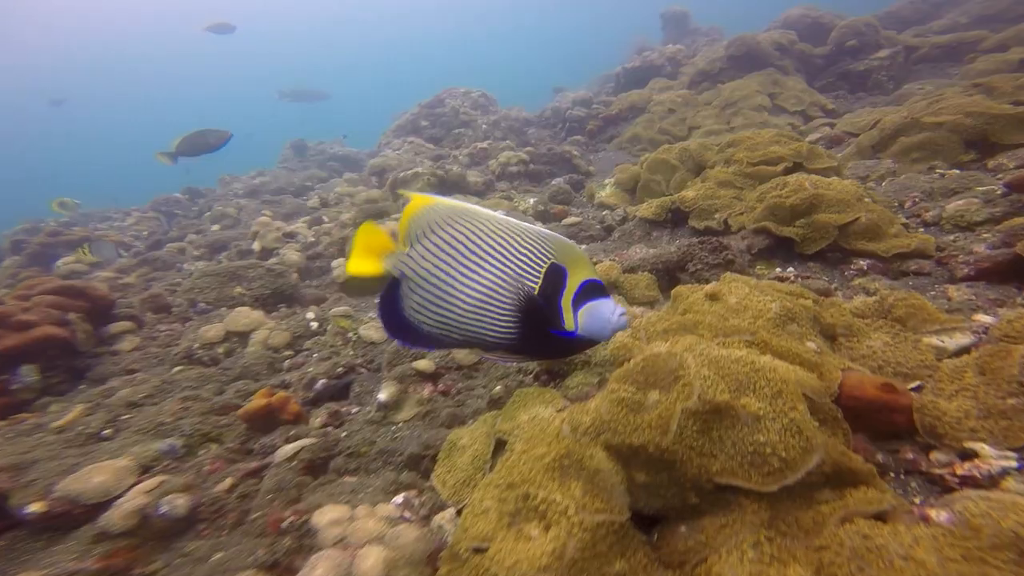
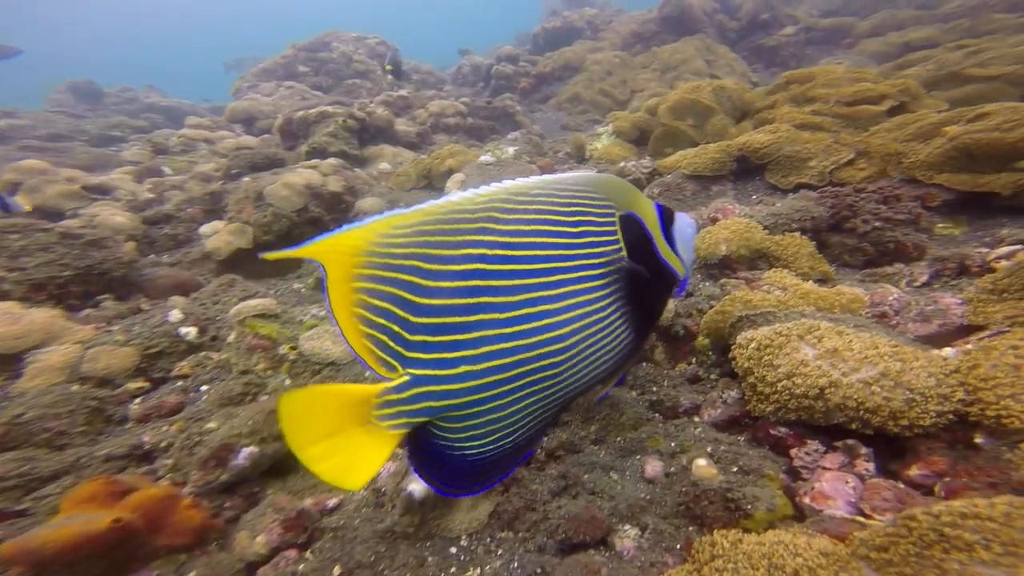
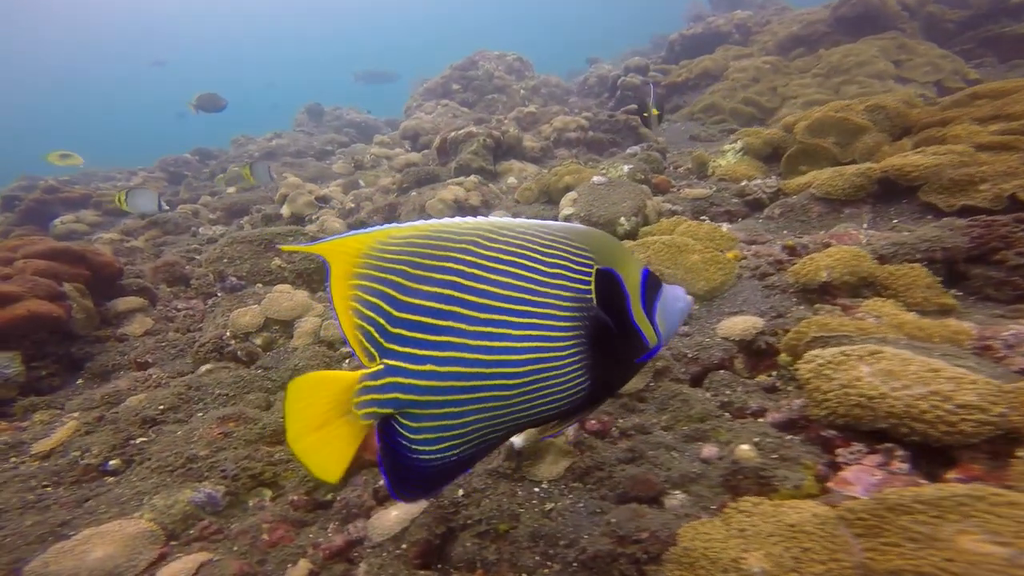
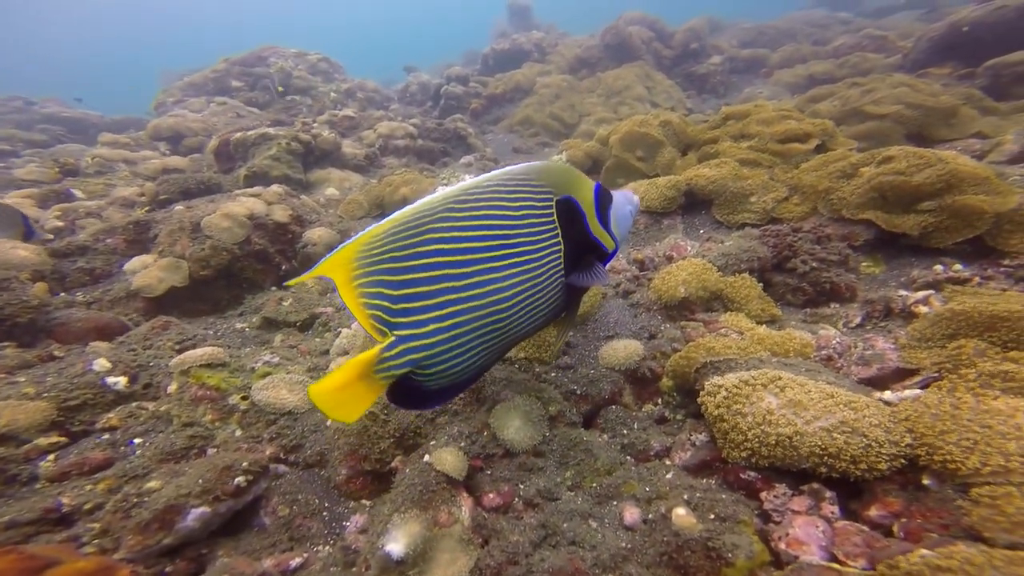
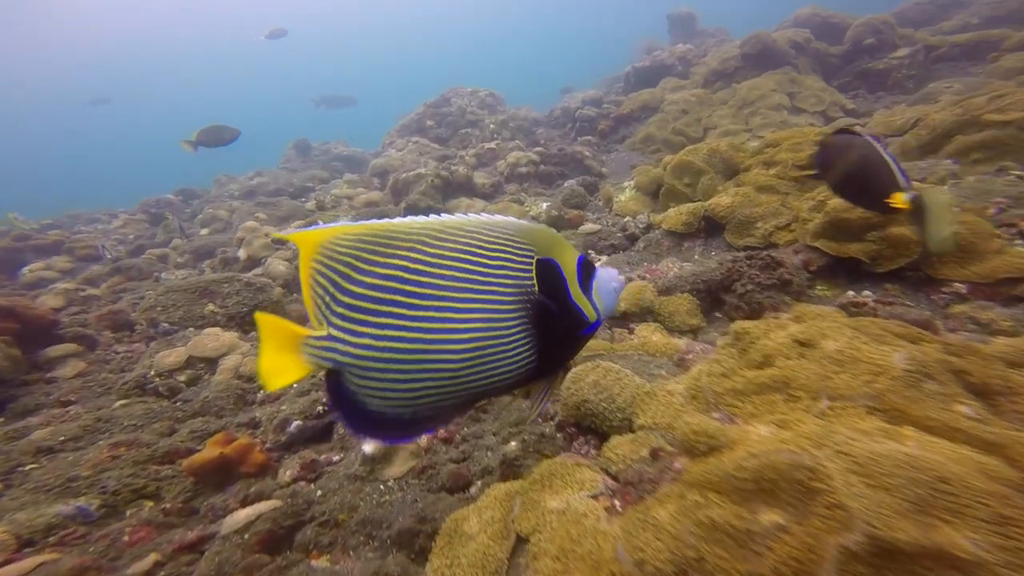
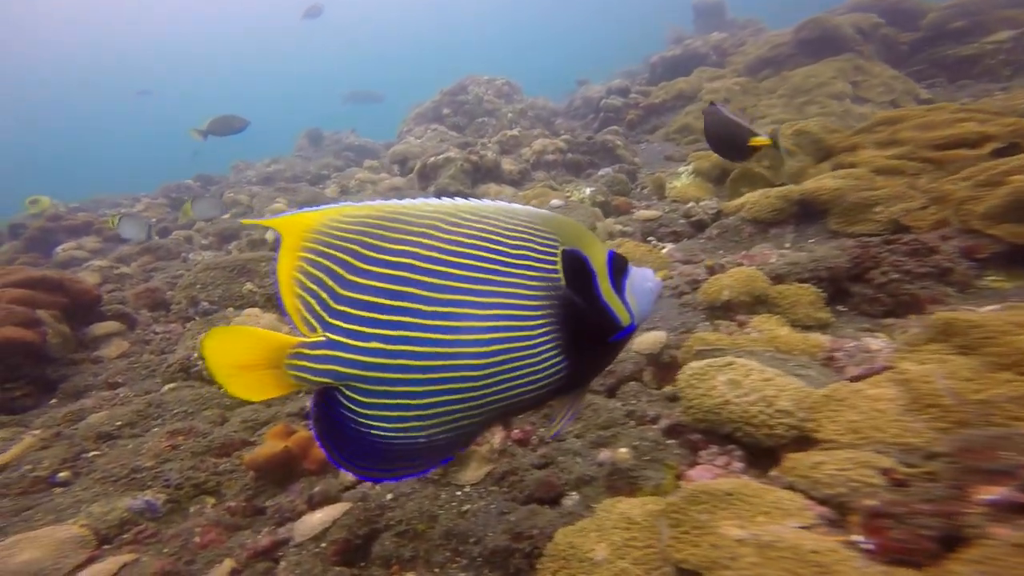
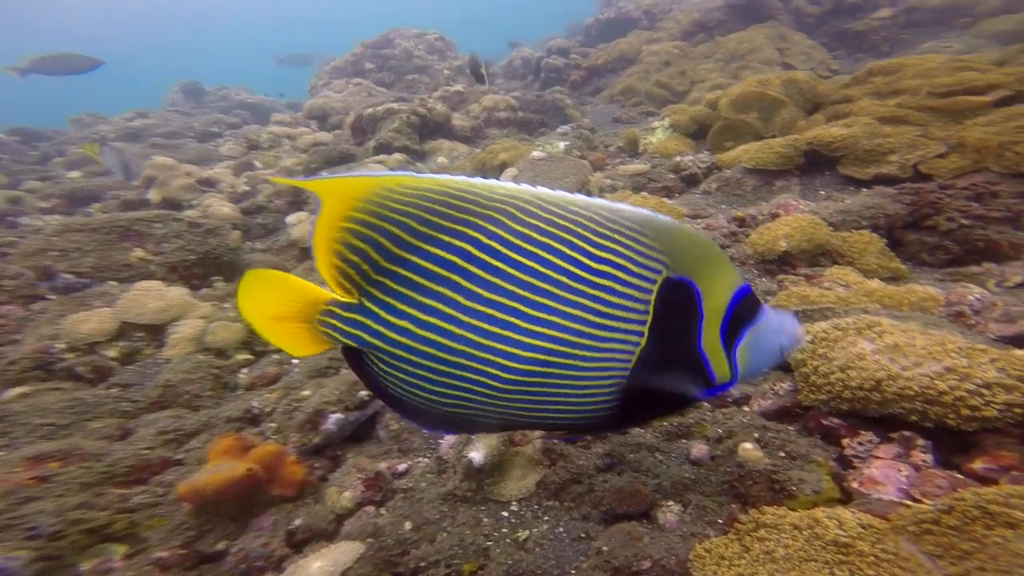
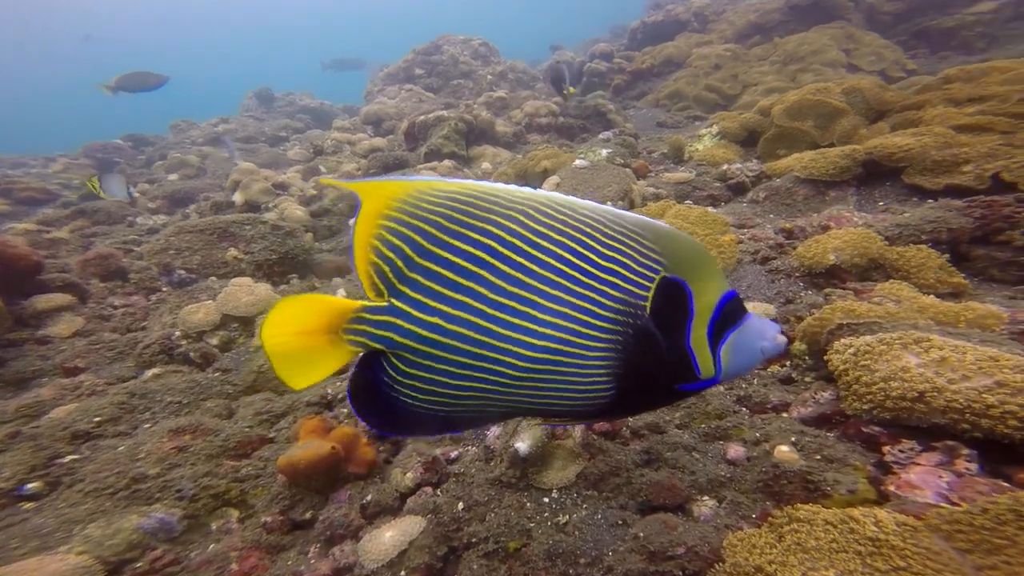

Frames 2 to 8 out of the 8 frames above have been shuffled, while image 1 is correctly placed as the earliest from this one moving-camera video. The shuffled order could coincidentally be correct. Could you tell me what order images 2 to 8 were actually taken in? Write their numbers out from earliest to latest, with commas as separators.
5, 6, 3, 8, 7, 2, 4
